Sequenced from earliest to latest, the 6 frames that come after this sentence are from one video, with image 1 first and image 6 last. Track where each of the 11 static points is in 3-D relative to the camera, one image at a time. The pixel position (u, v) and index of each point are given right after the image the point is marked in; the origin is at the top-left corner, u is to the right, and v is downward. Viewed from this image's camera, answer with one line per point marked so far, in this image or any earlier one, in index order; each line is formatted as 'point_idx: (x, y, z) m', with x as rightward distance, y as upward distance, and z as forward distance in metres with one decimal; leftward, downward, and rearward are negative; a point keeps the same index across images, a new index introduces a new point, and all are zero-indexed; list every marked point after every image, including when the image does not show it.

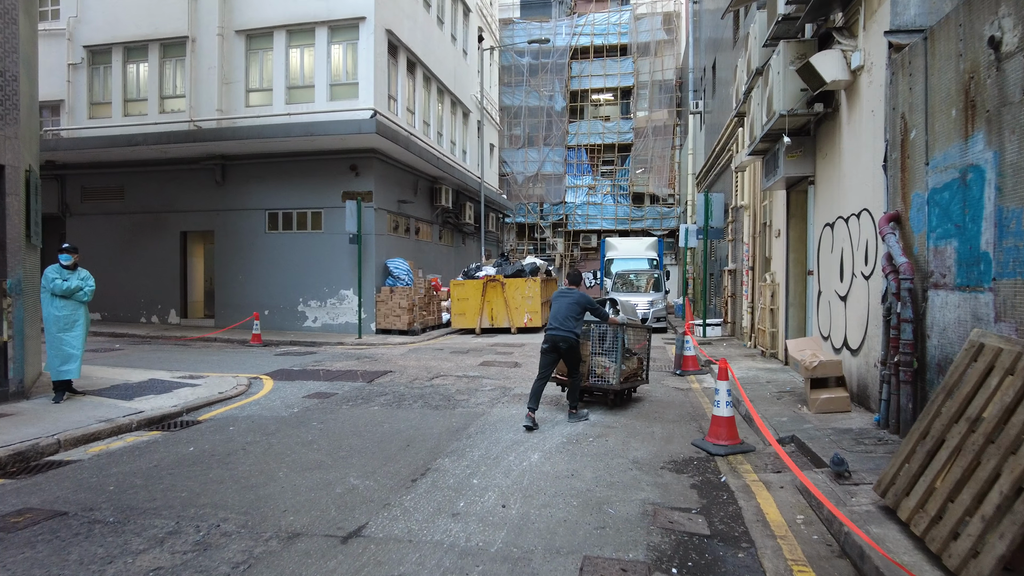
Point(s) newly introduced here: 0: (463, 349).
0: (-1.0, -1.2, +12.8) m
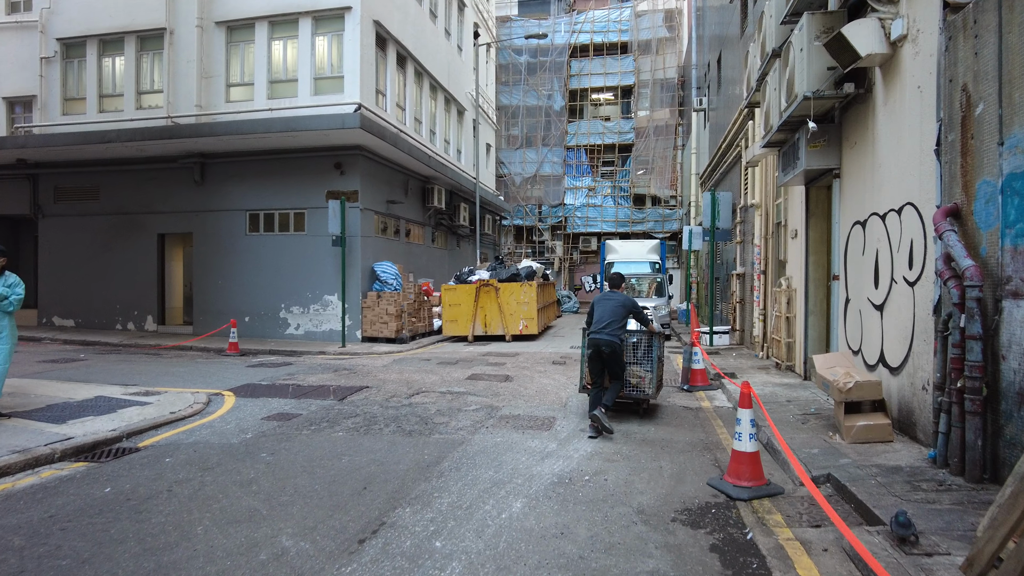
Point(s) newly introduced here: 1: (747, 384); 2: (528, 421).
0: (-1.1, -1.3, +11.8) m
1: (+1.7, -0.7, +4.6) m
2: (+0.2, -1.4, +6.7) m
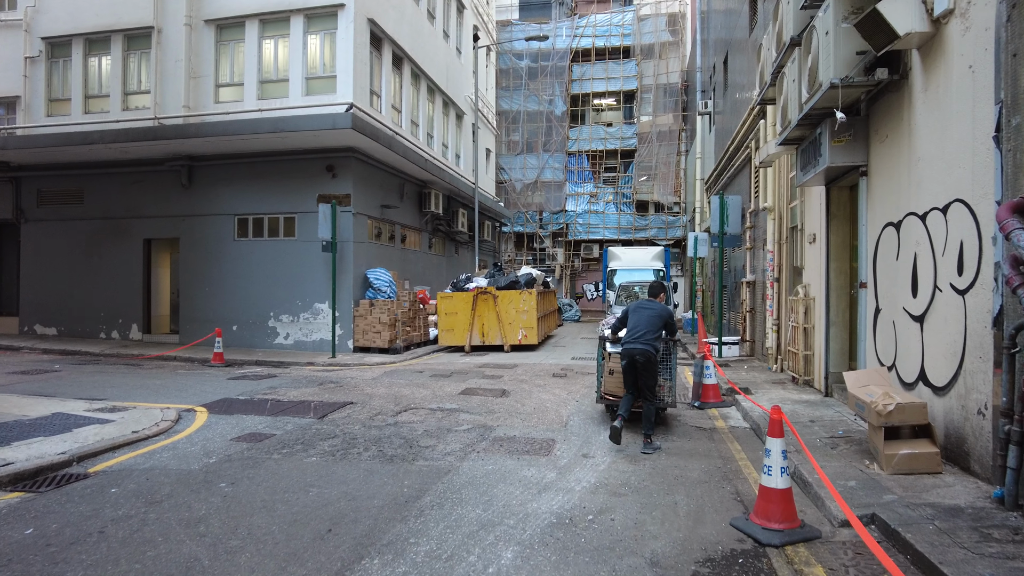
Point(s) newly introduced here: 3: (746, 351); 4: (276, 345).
0: (-1.2, -1.5, +11.2) m
1: (+1.6, -0.8, +4.0) m
2: (+0.1, -1.5, +6.0) m
3: (+4.7, -1.3, +12.9) m
4: (-5.6, -1.3, +15.3) m
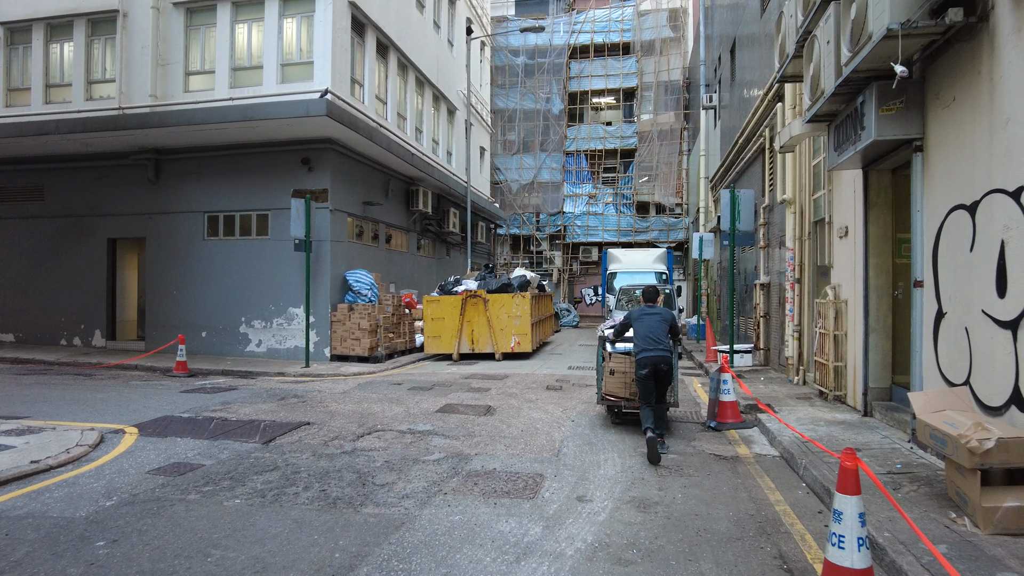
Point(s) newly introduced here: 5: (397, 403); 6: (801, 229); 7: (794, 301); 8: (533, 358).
0: (-1.3, -1.5, +10.0) m
1: (+1.5, -0.7, +2.8) m
2: (-0.1, -1.4, +4.8) m
3: (+4.5, -1.3, +11.7) m
4: (-5.8, -1.4, +14.1) m
5: (-1.5, -1.5, +8.3) m
6: (+4.2, +0.9, +9.2) m
7: (+4.1, -0.2, +9.3) m
8: (+0.5, -1.6, +14.5) m
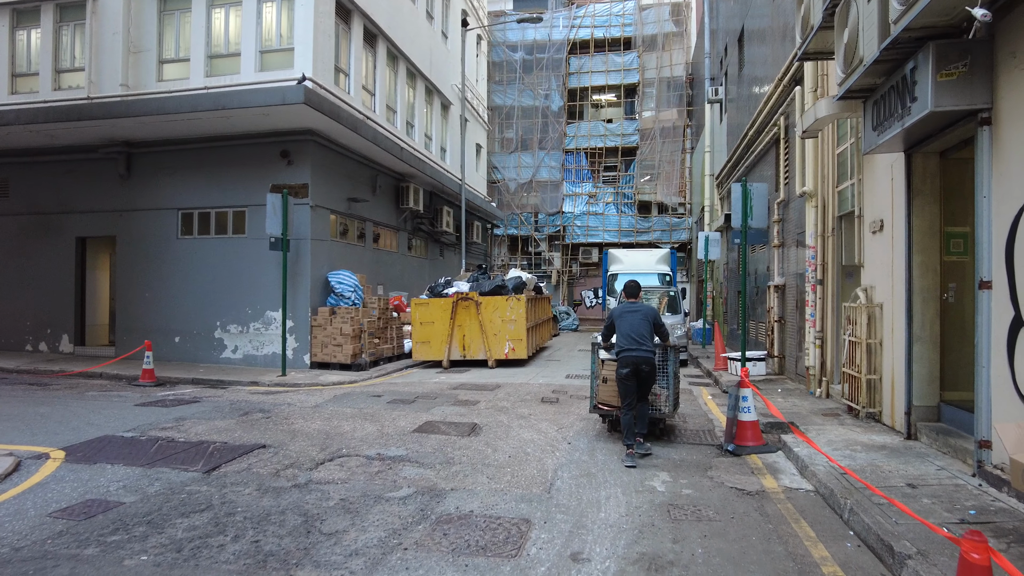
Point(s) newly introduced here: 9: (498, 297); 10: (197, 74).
0: (-1.4, -1.5, +9.1) m
1: (+1.4, -0.7, +1.9) m
2: (-0.2, -1.5, +3.9) m
3: (+4.4, -1.4, +10.8) m
4: (-5.9, -1.5, +13.2) m
5: (-1.6, -1.5, +7.4) m
6: (+4.0, +0.8, +8.3) m
7: (+3.9, -0.2, +8.4) m
8: (+0.3, -1.6, +13.5) m
9: (-0.3, -0.2, +13.2) m
10: (-6.6, +4.5, +13.5) m
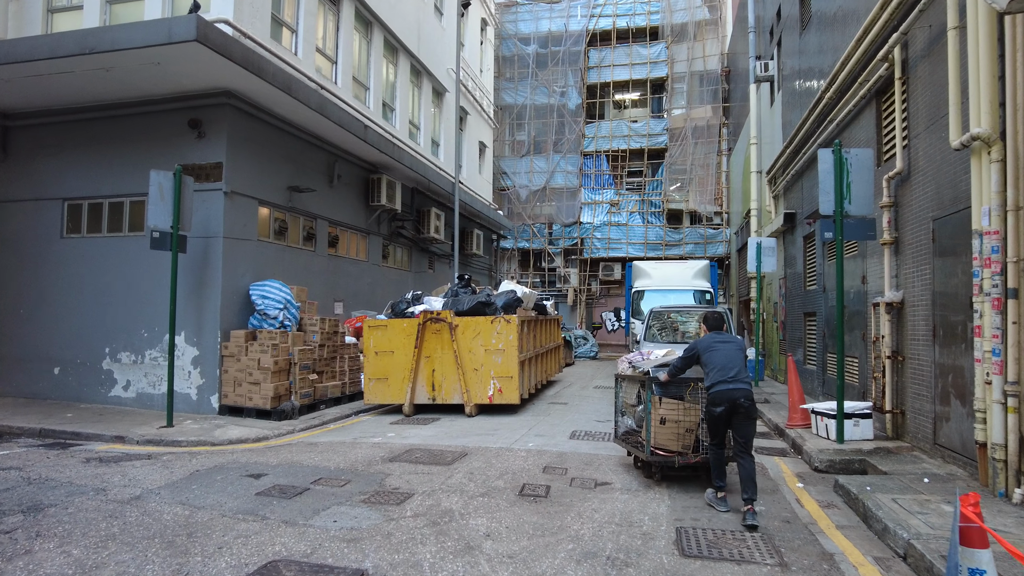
0: (-1.8, -1.6, +5.5) m
1: (+0.8, -0.6, -1.7) m
2: (-0.7, -1.4, +0.3) m
3: (+4.1, -1.6, +7.1) m
4: (-6.1, -1.7, +9.8) m
5: (-2.0, -1.6, +3.9) m
6: (+3.7, +0.7, +4.7) m
7: (+3.6, -0.3, +4.7) m
8: (+0.2, -1.9, +9.9) m
9: (-0.5, -0.5, +9.7) m
10: (-6.7, +4.2, +10.3) m
